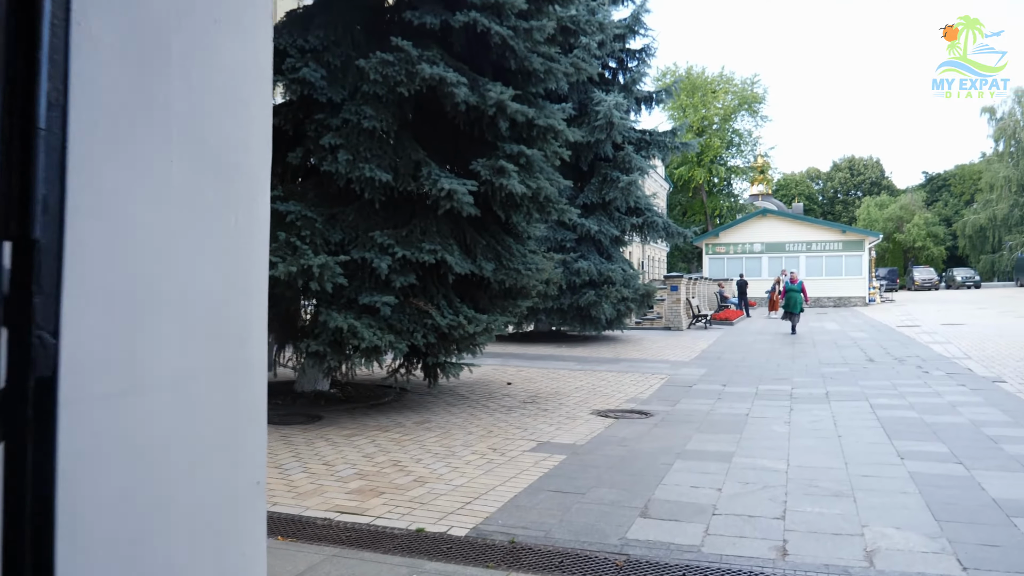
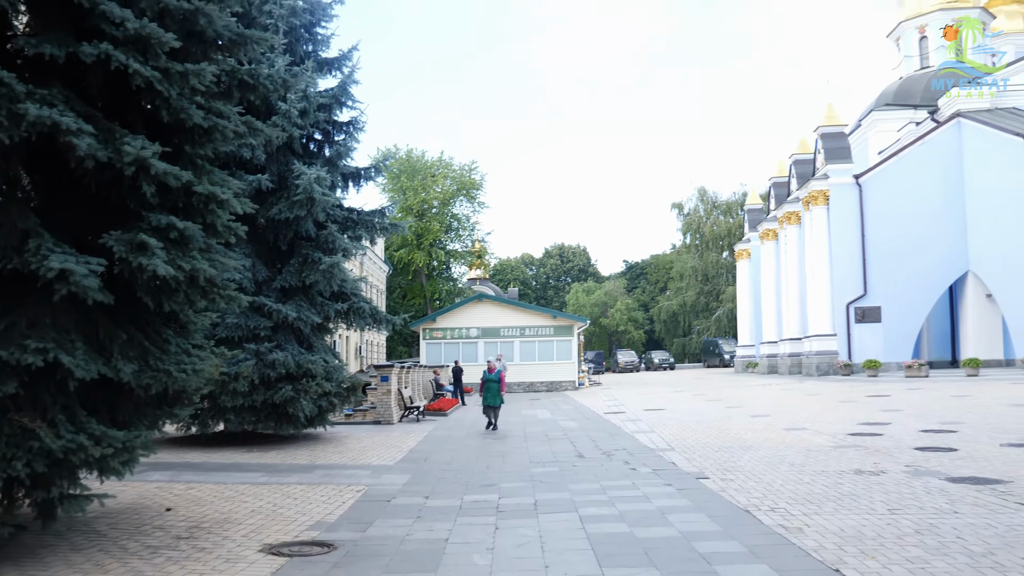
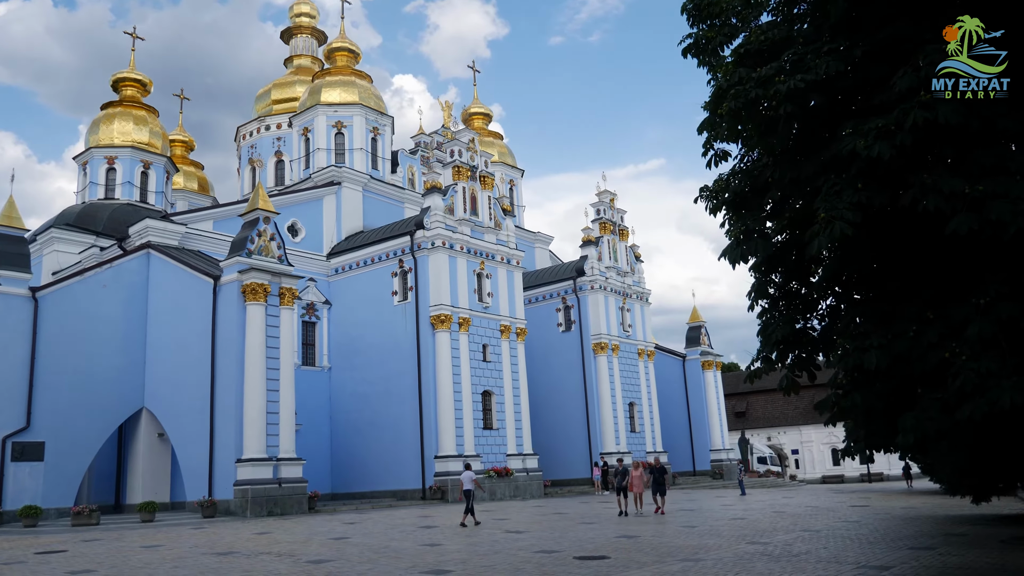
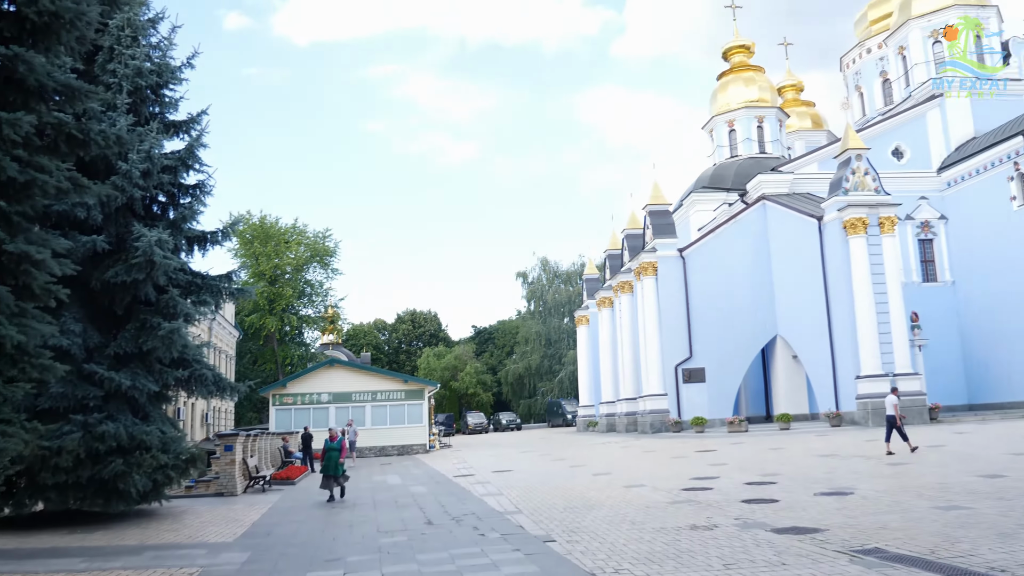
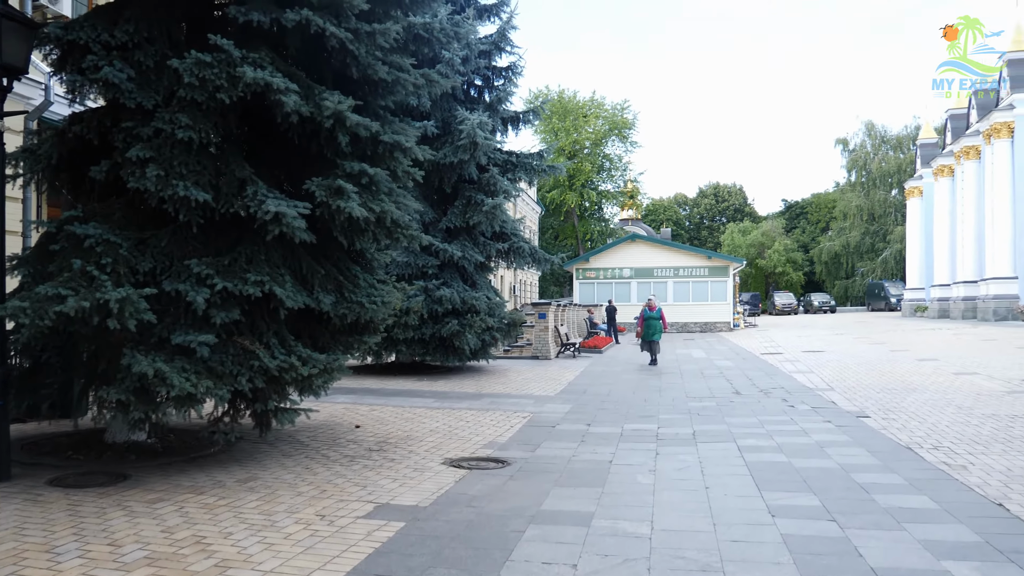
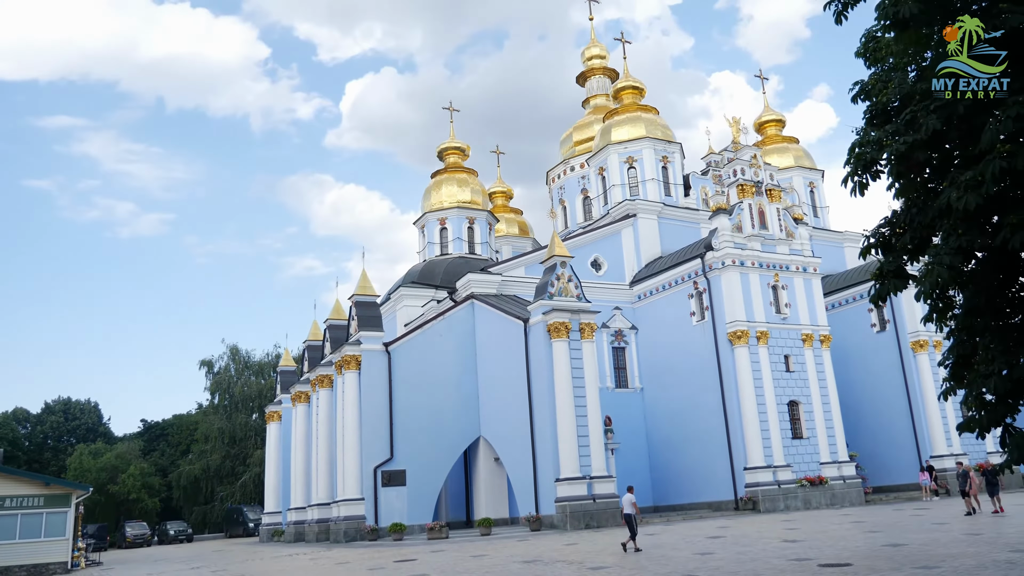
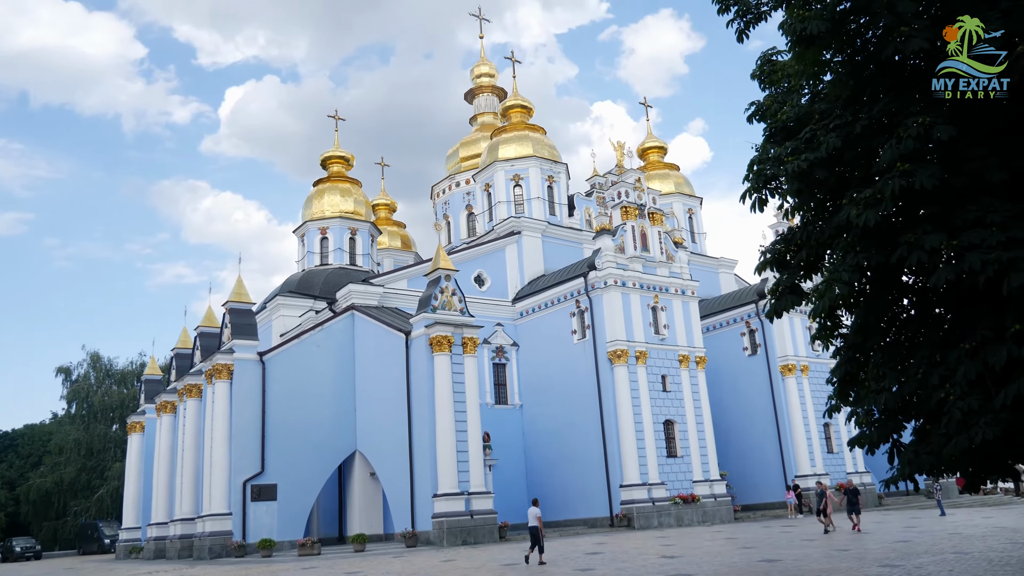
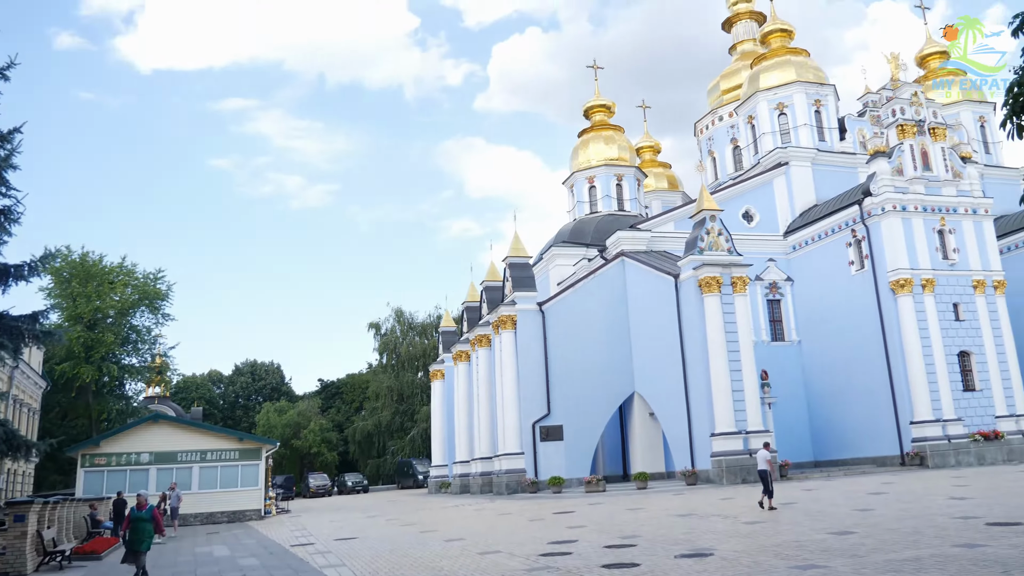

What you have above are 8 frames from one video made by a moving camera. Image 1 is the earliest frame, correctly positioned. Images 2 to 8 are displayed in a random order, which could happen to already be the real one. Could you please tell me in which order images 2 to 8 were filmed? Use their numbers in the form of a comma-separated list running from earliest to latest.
5, 2, 4, 8, 6, 7, 3
